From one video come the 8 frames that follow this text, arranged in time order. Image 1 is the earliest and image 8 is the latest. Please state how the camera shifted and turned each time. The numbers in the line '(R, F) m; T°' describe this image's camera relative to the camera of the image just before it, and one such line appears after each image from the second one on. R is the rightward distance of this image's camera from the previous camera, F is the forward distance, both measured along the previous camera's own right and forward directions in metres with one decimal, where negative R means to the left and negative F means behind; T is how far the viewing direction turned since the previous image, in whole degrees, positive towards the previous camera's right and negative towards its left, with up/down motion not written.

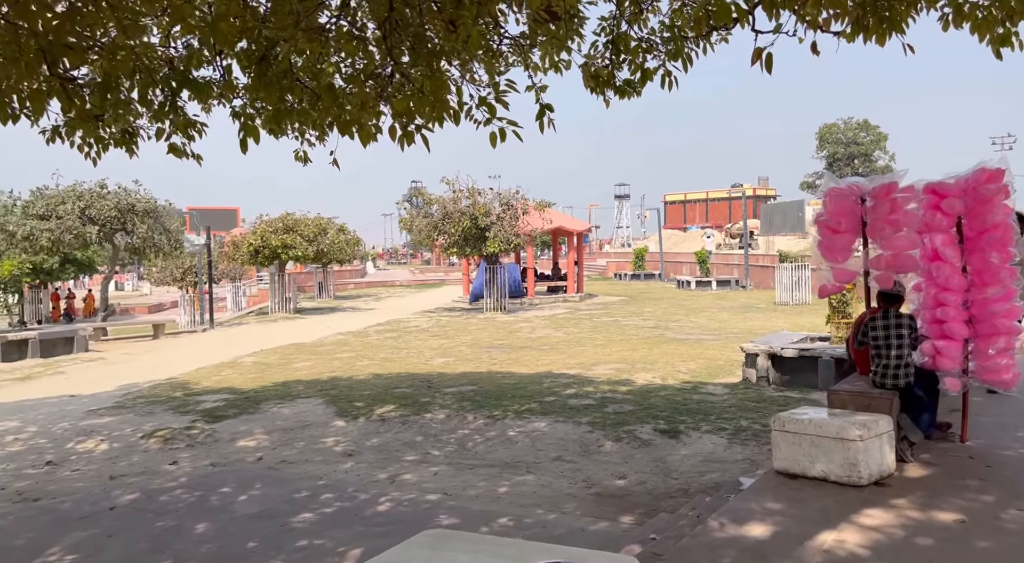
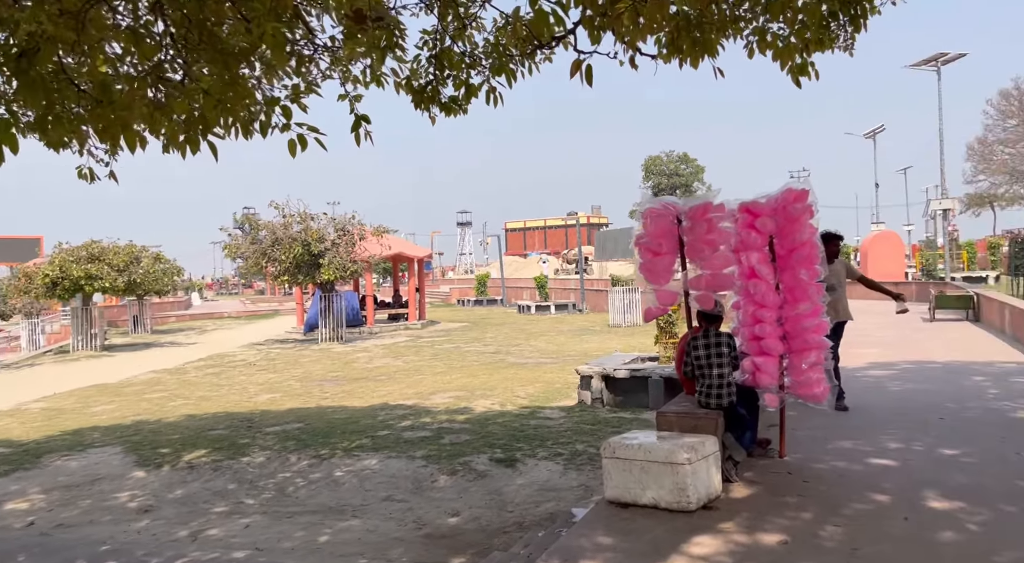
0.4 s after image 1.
(+0.2, +0.3) m; +11°
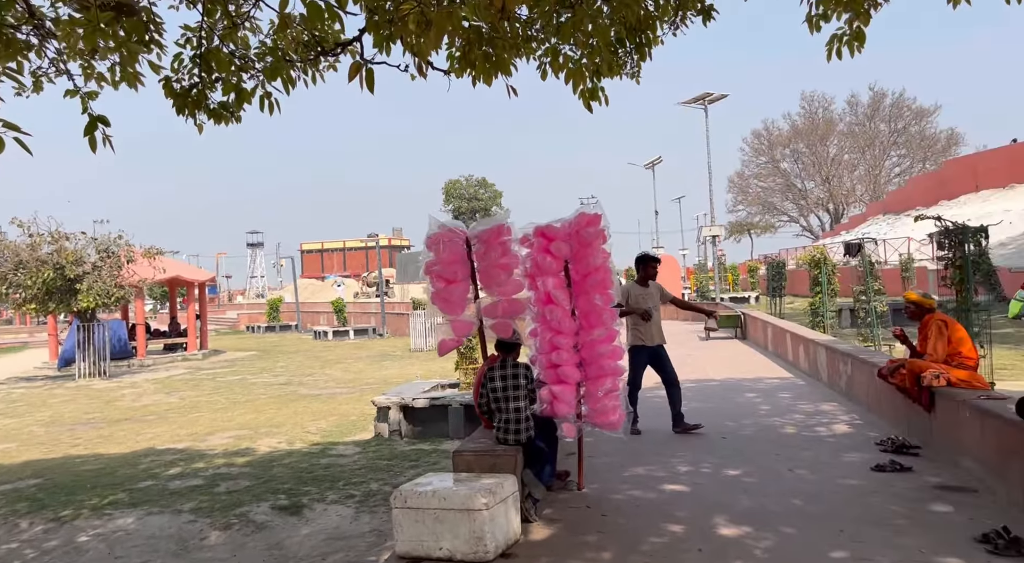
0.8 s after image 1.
(+0.1, +0.4) m; +14°
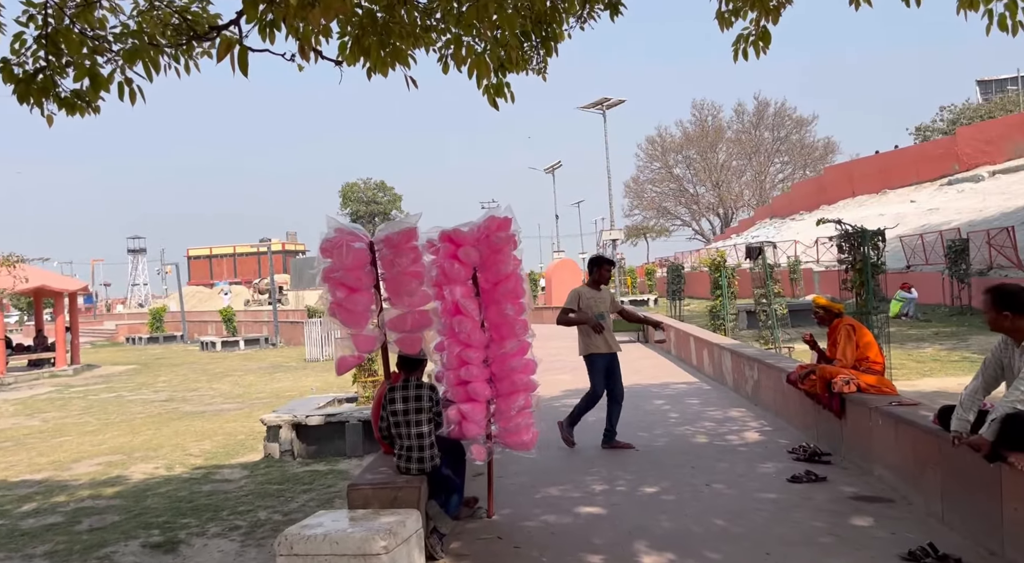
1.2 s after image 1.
(0.0, +0.4) m; +7°
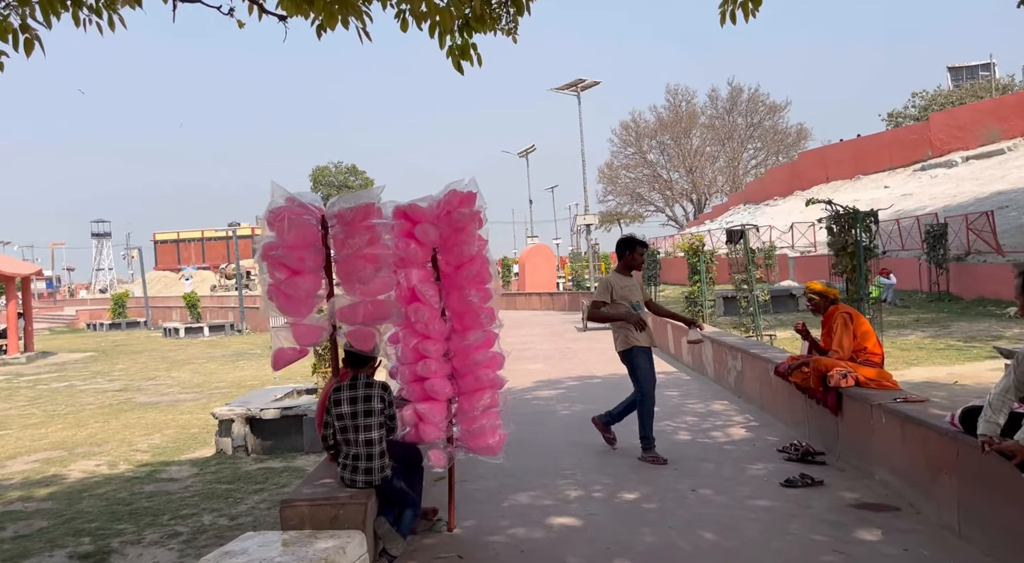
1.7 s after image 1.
(0.0, +0.5) m; +2°
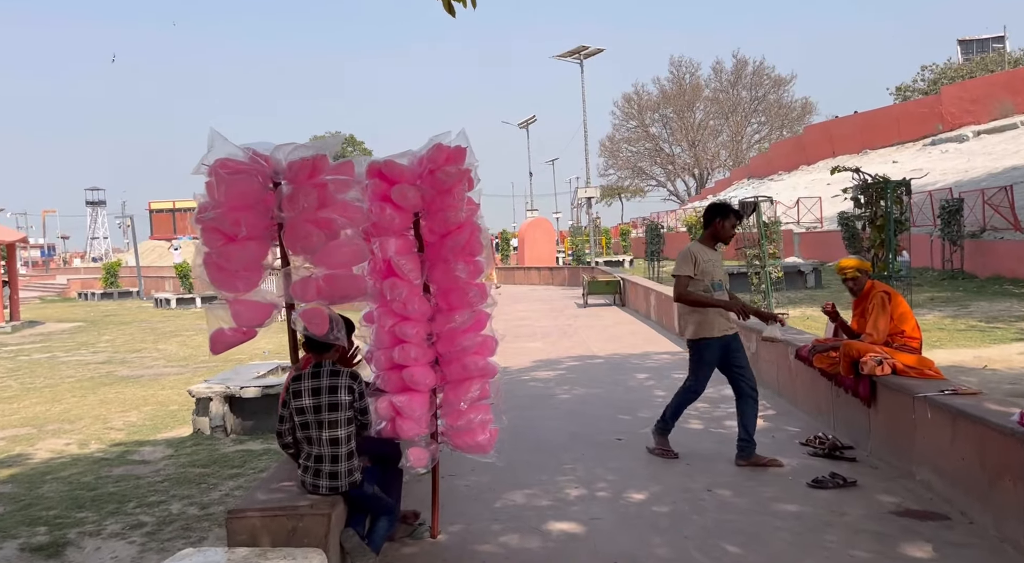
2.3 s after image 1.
(0.0, +0.6) m; 0°
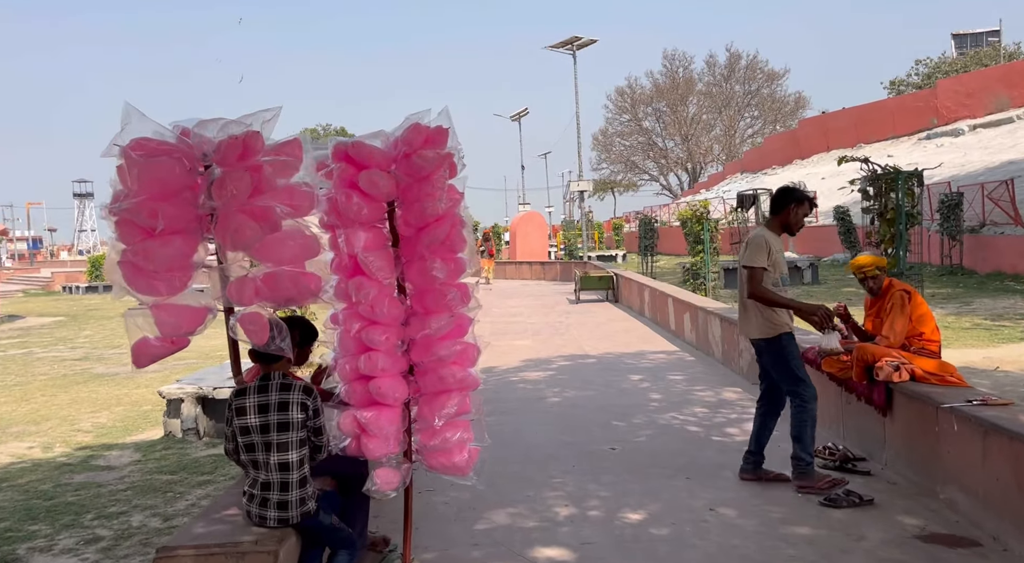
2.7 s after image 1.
(0.0, +0.4) m; +1°
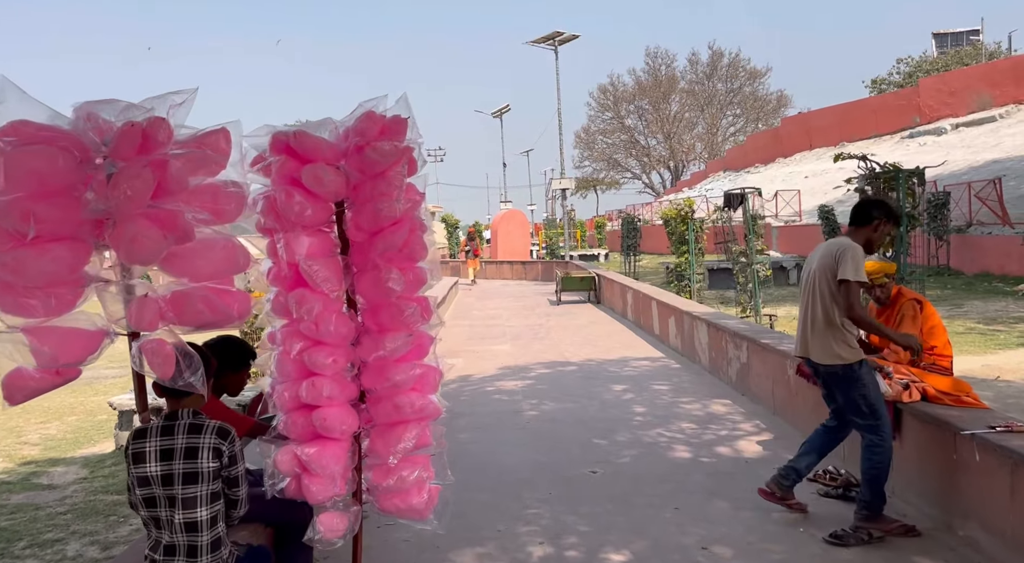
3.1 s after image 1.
(+0.1, +0.4) m; +1°
